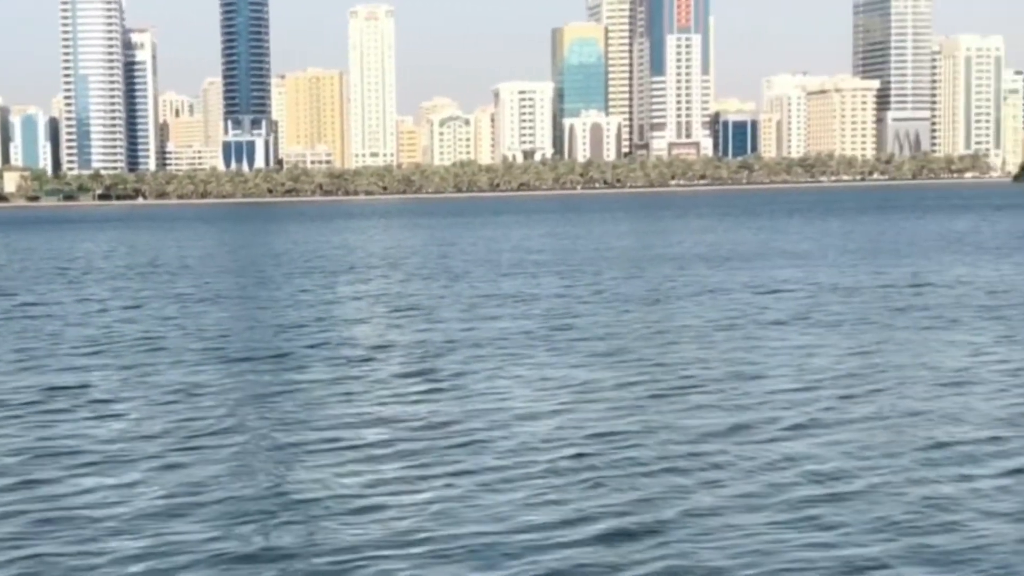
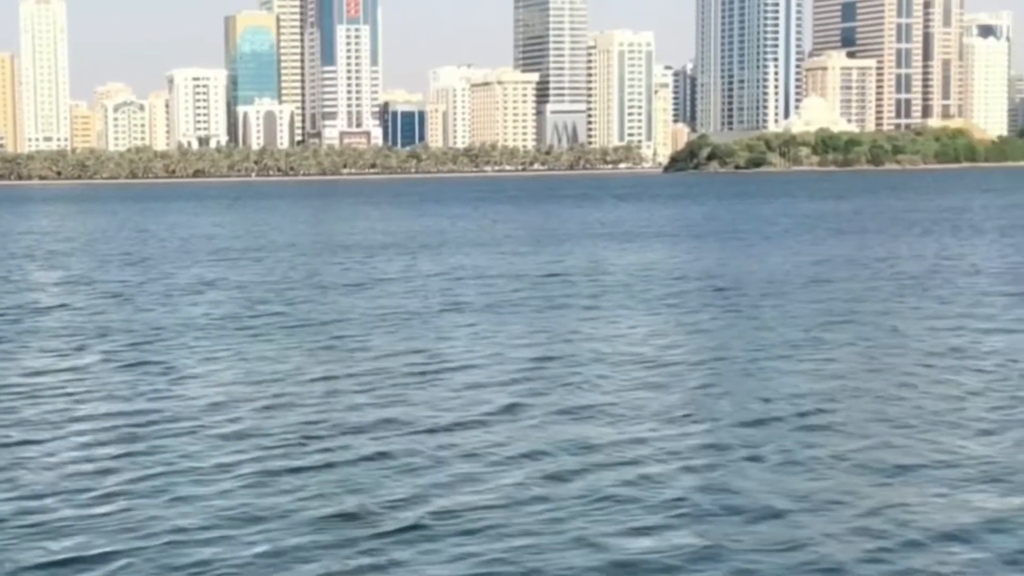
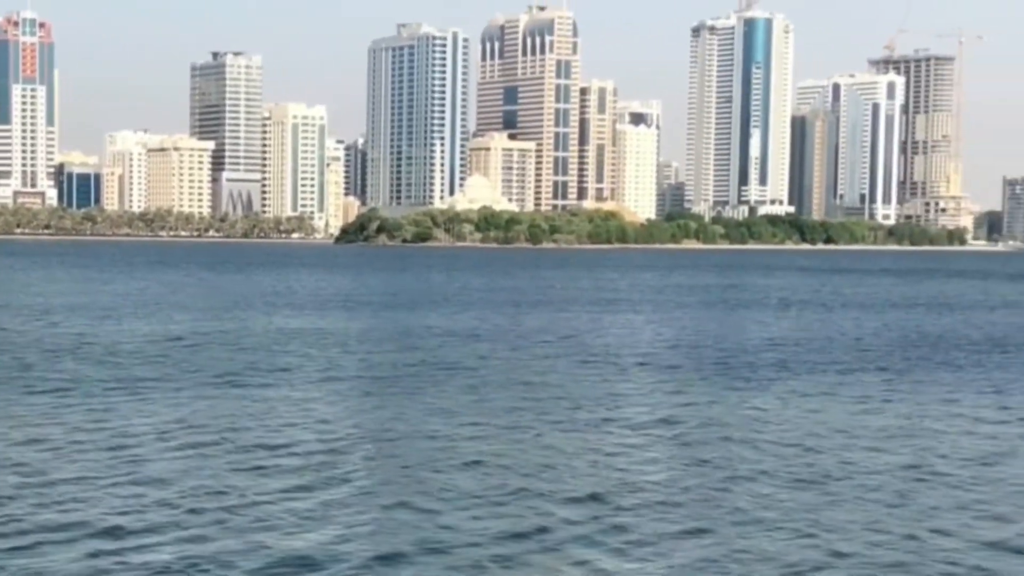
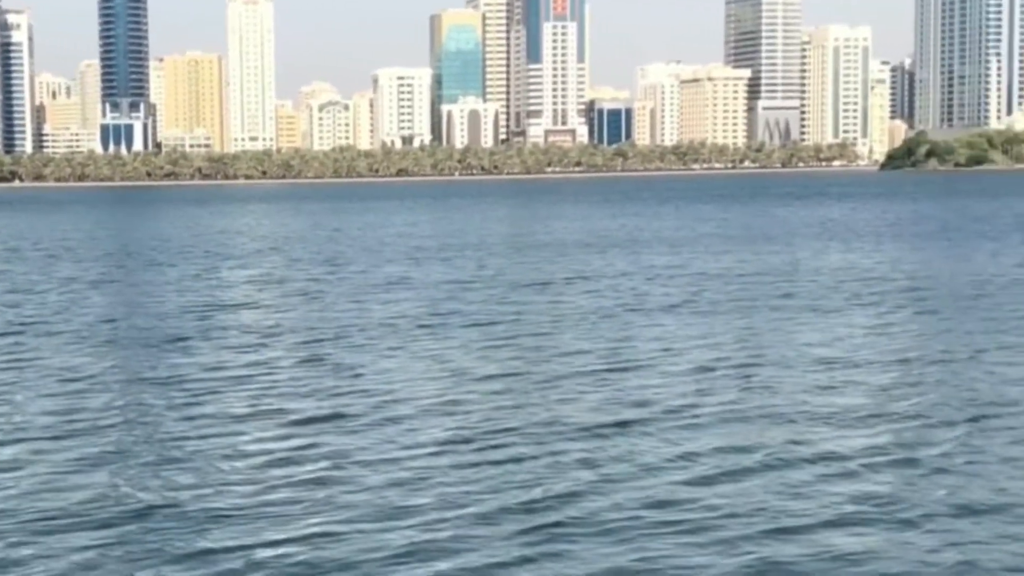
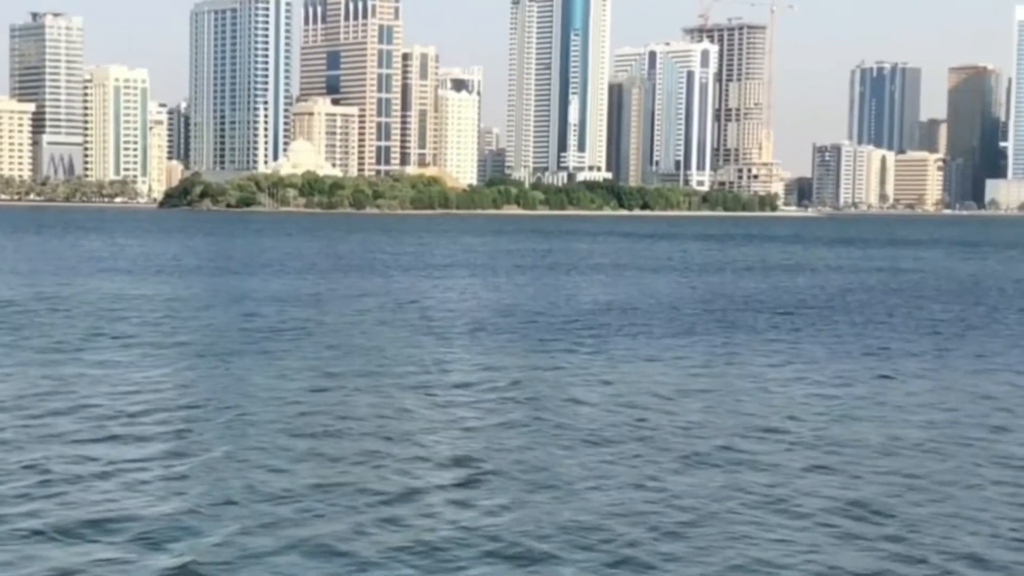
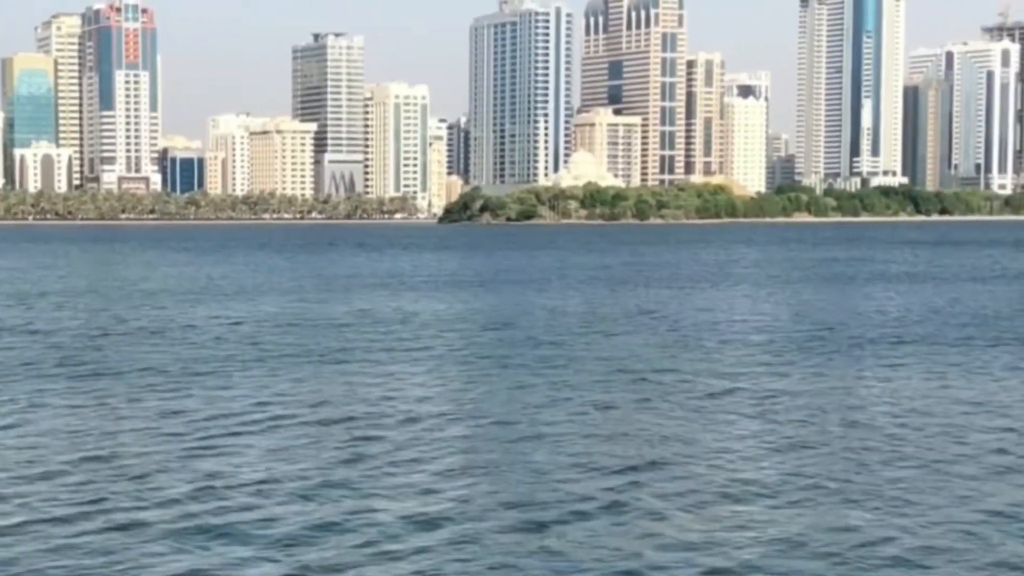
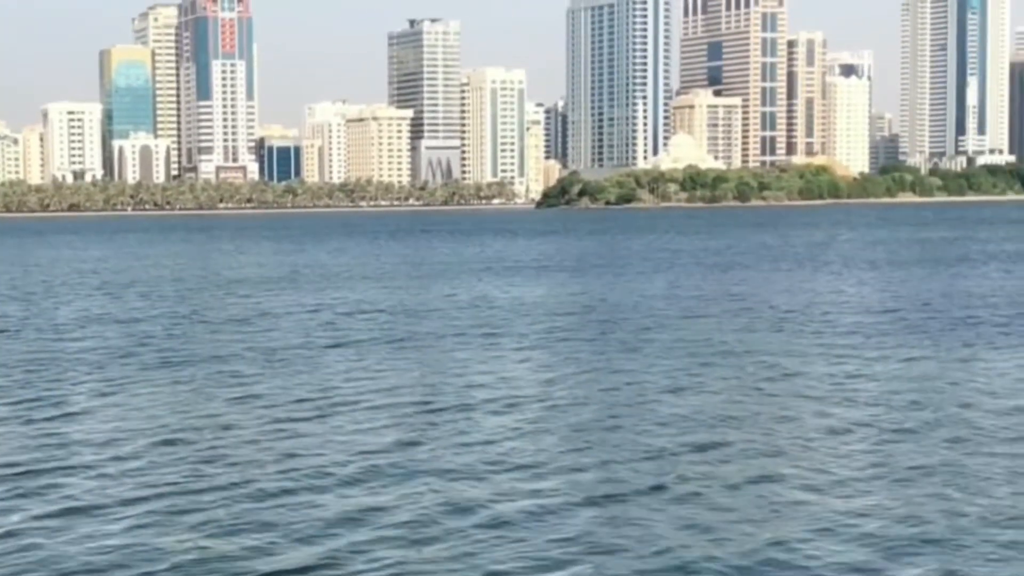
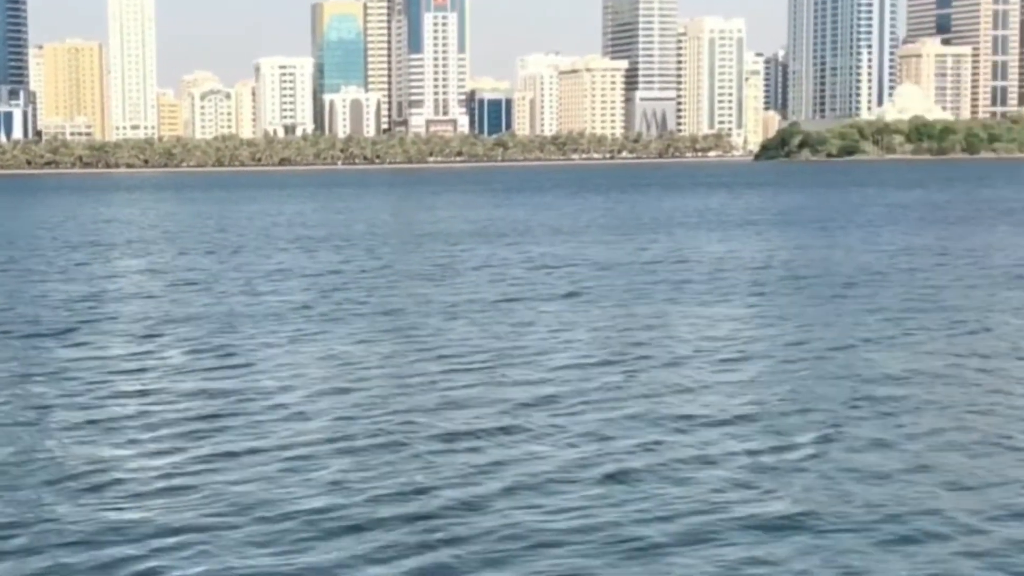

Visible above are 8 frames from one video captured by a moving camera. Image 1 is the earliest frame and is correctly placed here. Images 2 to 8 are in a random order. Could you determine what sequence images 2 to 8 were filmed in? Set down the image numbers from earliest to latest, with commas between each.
4, 8, 2, 7, 6, 3, 5
